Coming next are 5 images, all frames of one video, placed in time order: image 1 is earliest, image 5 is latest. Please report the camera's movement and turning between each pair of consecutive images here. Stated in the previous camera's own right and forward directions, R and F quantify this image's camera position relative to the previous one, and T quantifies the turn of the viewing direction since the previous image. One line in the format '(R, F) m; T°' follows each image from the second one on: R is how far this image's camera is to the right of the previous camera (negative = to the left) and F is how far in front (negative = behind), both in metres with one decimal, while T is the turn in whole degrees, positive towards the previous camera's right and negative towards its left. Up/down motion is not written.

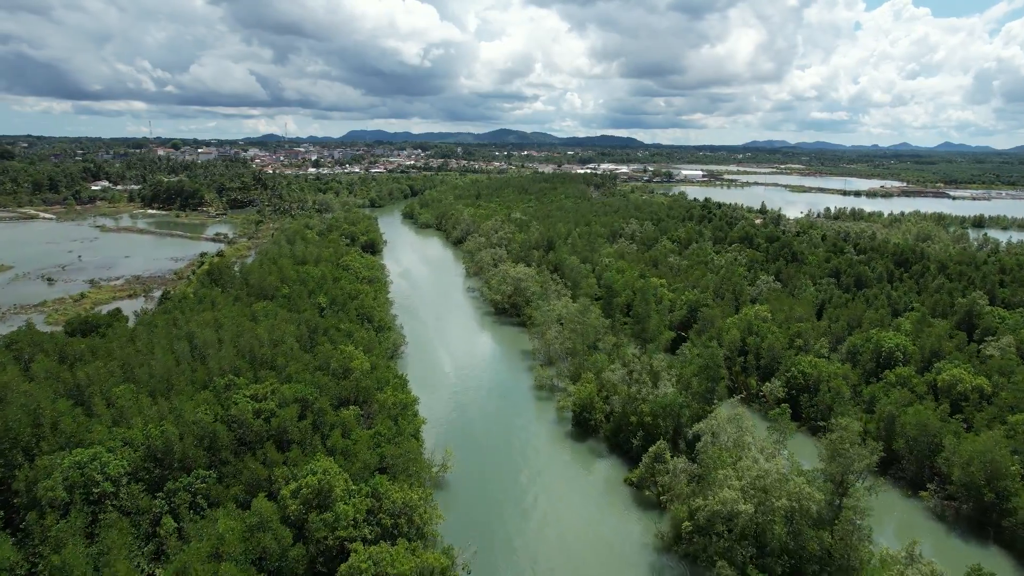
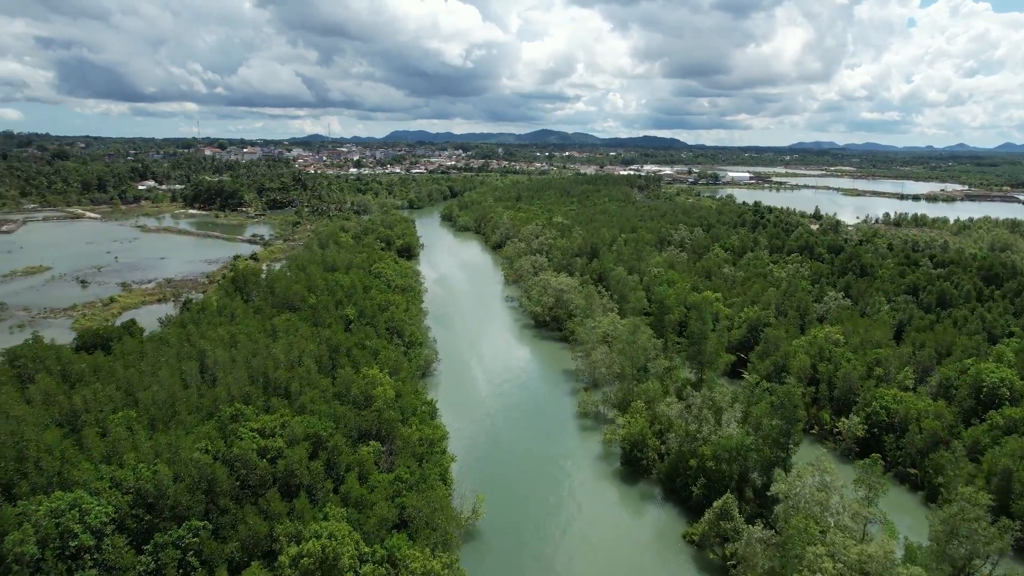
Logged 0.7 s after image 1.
(-0.1, +2.6) m; -3°
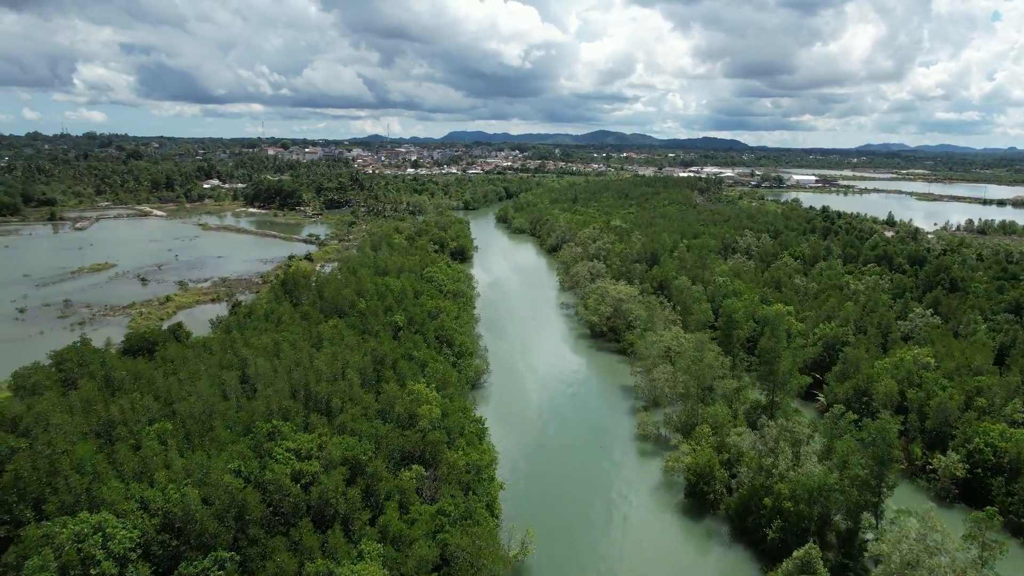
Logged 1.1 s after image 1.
(-0.1, +1.6) m; -4°
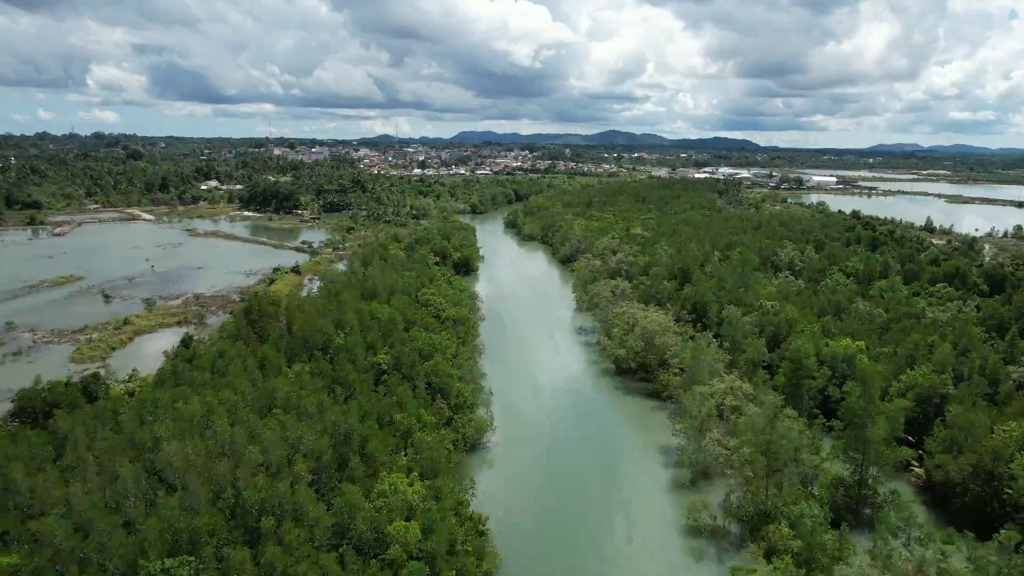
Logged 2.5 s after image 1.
(-0.1, +5.9) m; -1°
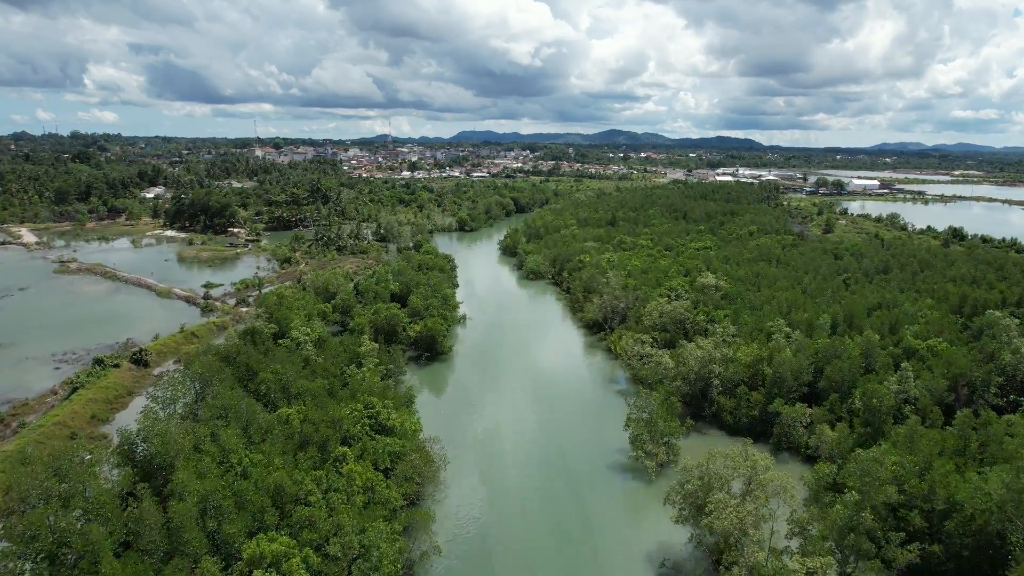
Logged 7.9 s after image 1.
(+0.2, +21.8) m; 0°
